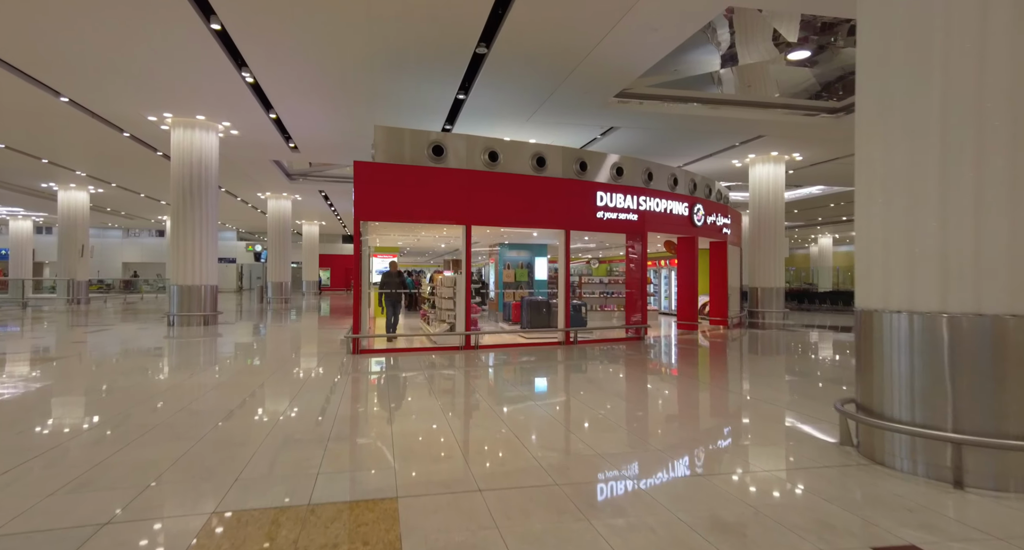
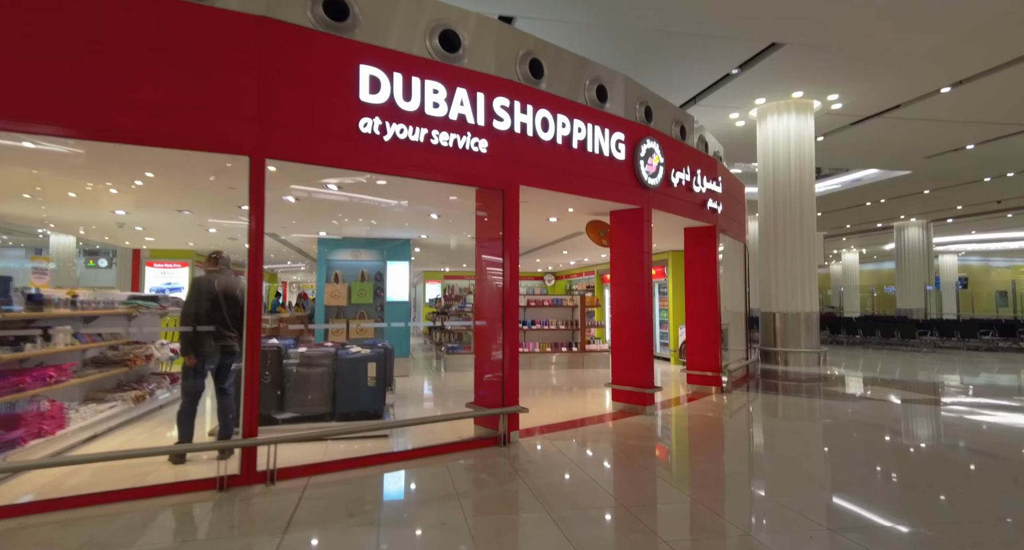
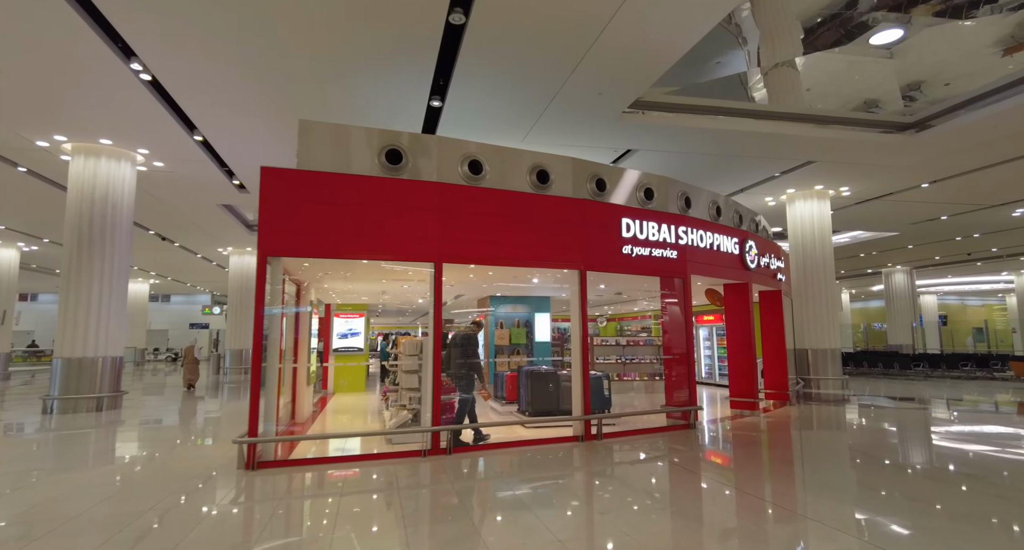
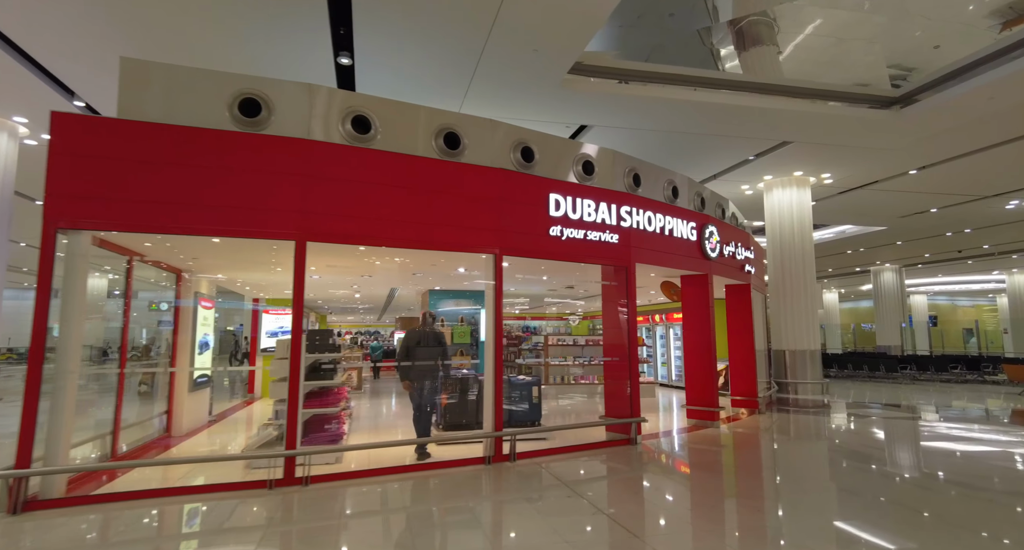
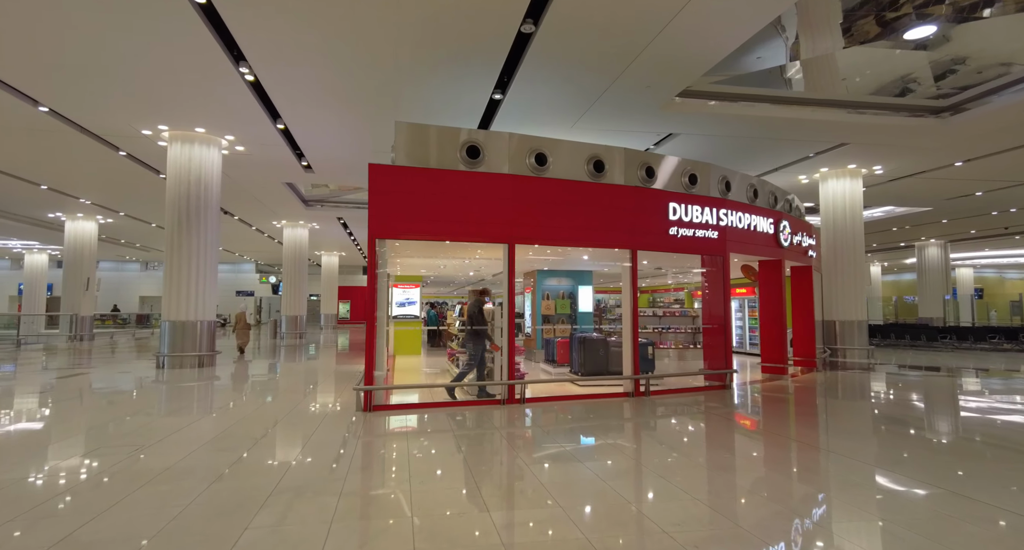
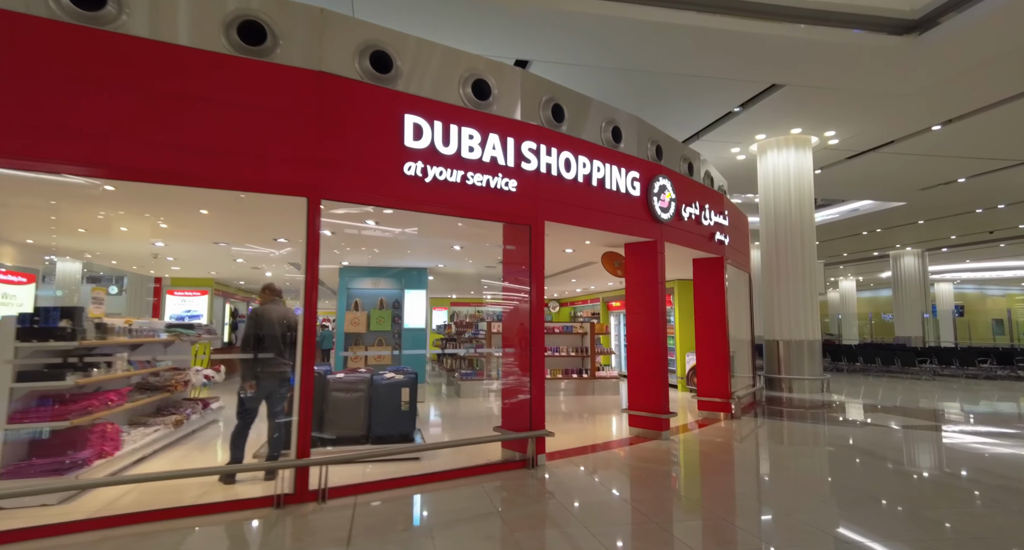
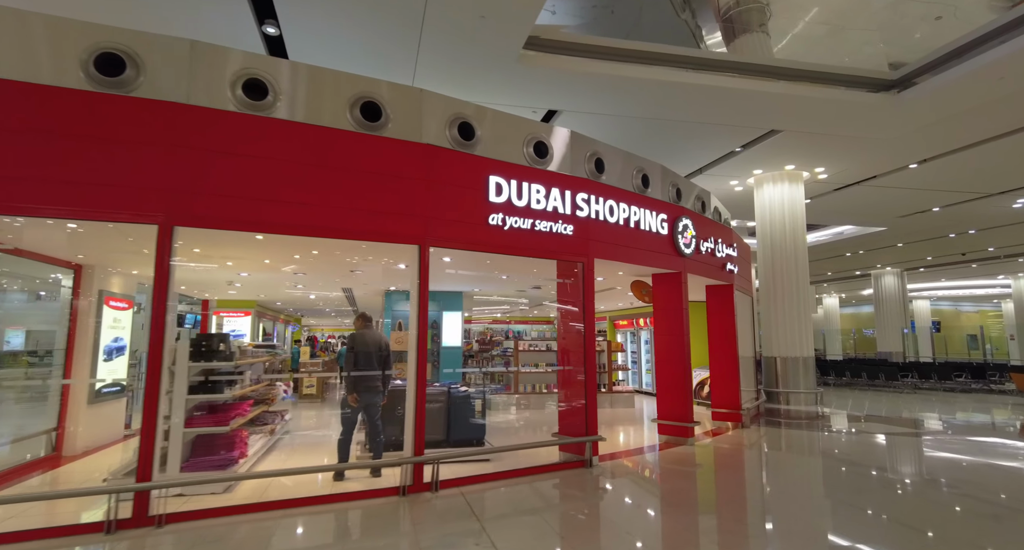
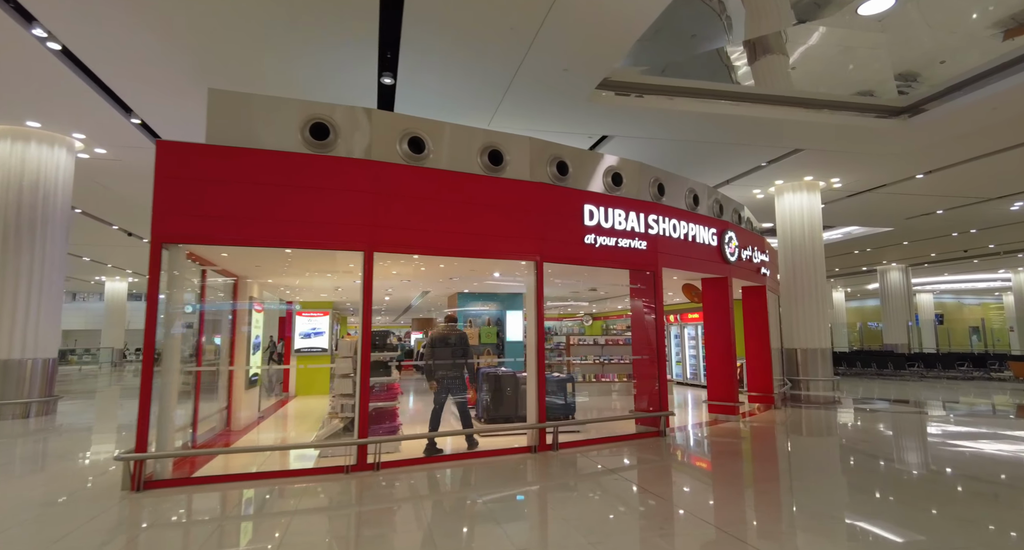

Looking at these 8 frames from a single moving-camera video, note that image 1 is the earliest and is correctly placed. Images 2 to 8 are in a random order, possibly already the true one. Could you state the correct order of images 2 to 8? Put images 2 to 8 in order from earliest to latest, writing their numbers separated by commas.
5, 3, 8, 4, 7, 6, 2
